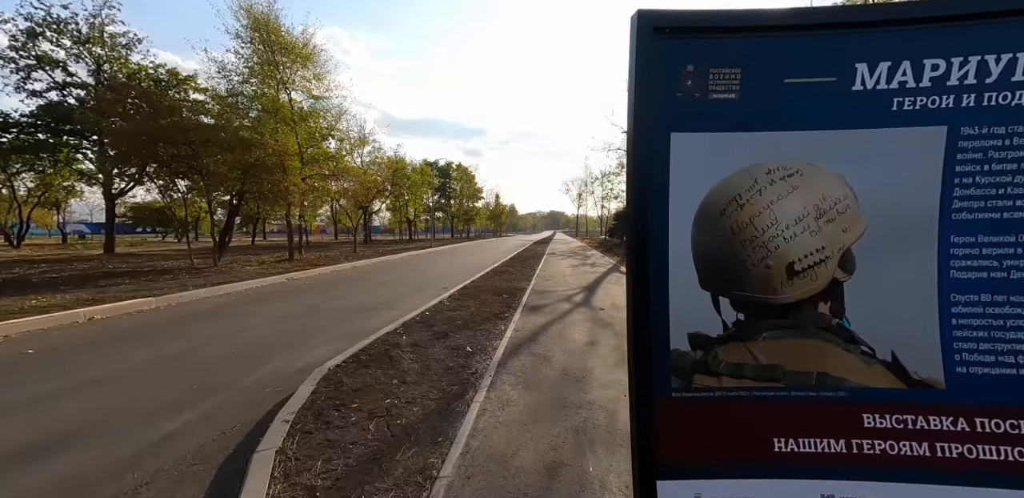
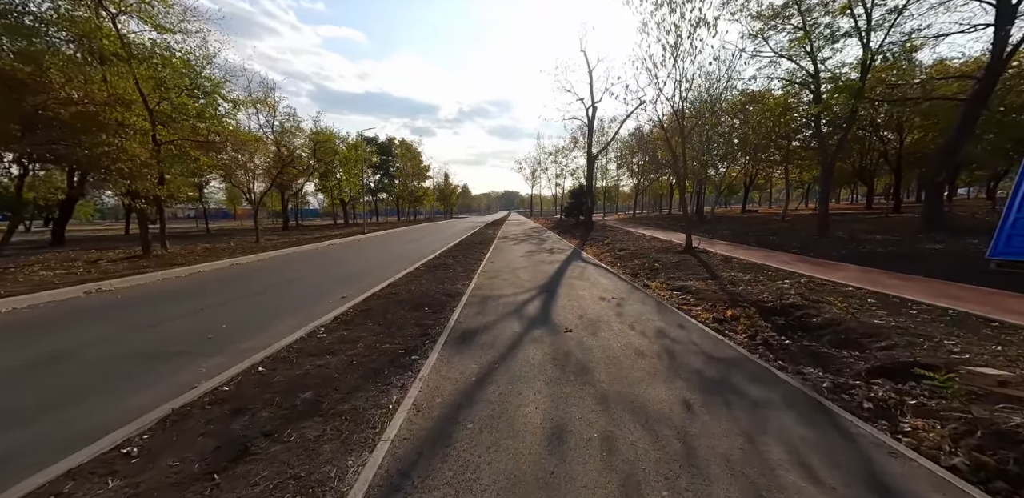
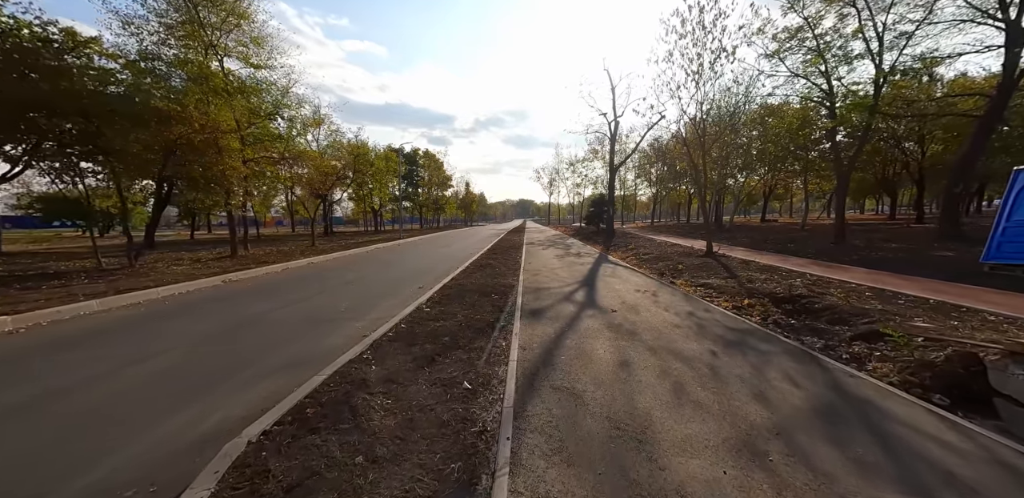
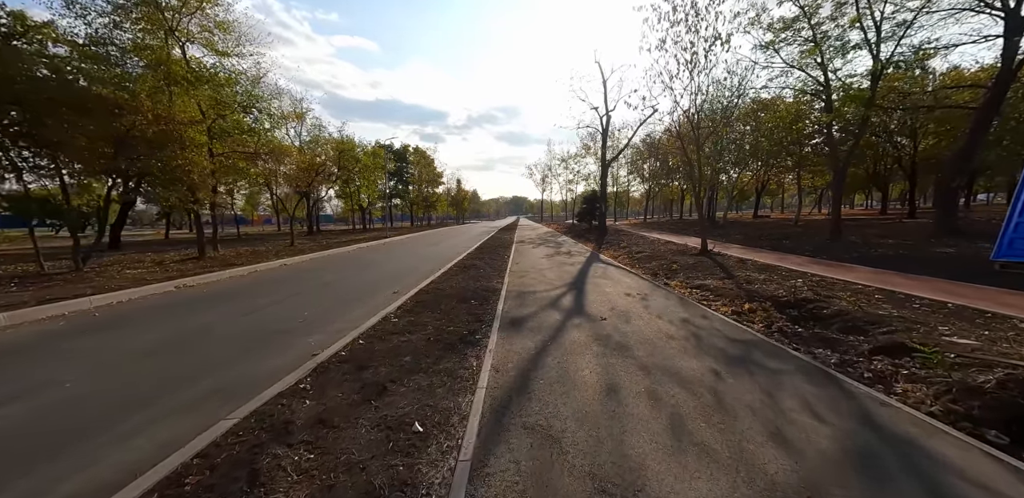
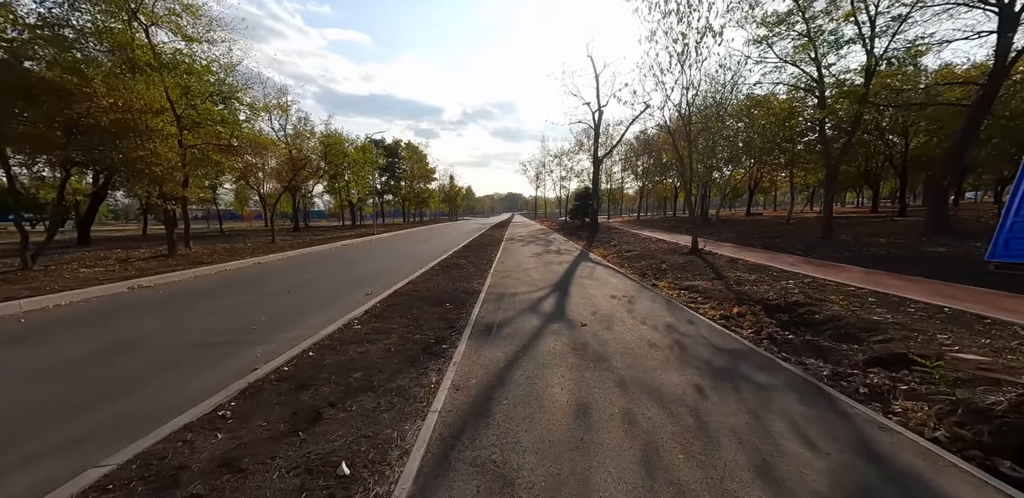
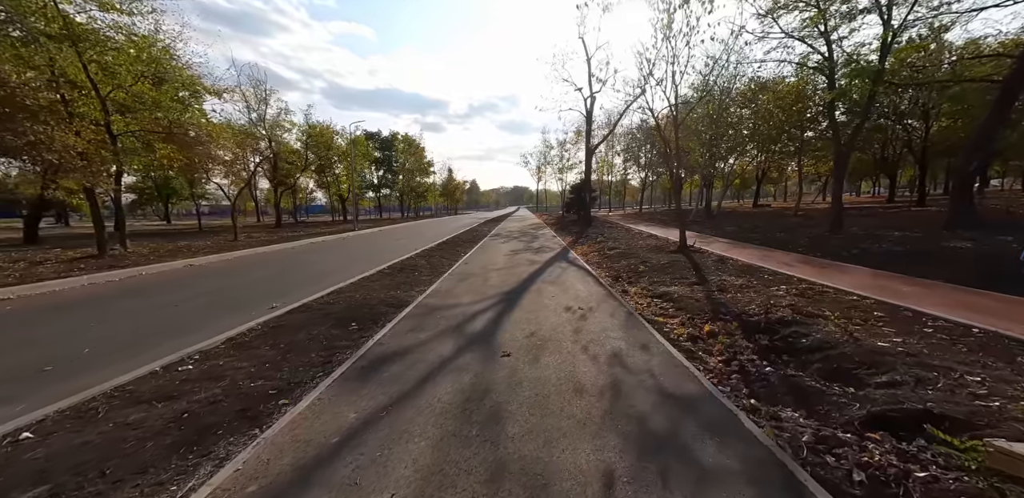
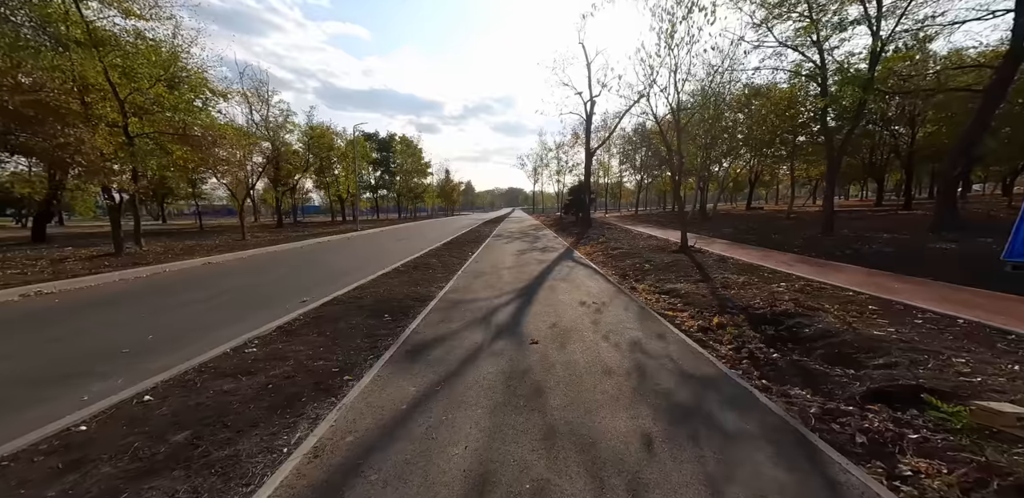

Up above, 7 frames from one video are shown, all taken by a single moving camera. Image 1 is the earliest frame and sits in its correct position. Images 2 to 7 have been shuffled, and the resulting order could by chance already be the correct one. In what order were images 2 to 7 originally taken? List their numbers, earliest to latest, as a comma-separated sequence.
3, 4, 5, 2, 7, 6
